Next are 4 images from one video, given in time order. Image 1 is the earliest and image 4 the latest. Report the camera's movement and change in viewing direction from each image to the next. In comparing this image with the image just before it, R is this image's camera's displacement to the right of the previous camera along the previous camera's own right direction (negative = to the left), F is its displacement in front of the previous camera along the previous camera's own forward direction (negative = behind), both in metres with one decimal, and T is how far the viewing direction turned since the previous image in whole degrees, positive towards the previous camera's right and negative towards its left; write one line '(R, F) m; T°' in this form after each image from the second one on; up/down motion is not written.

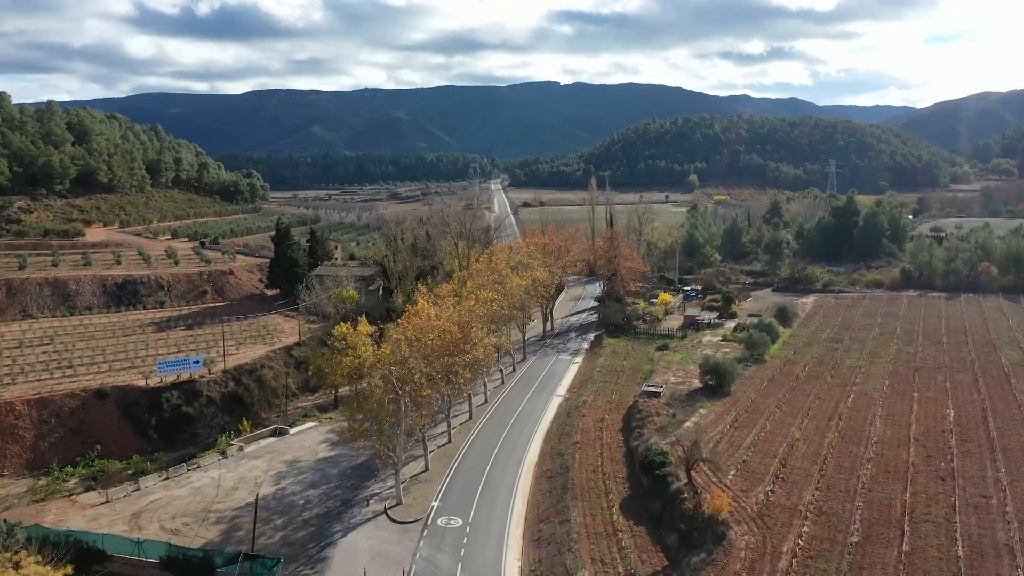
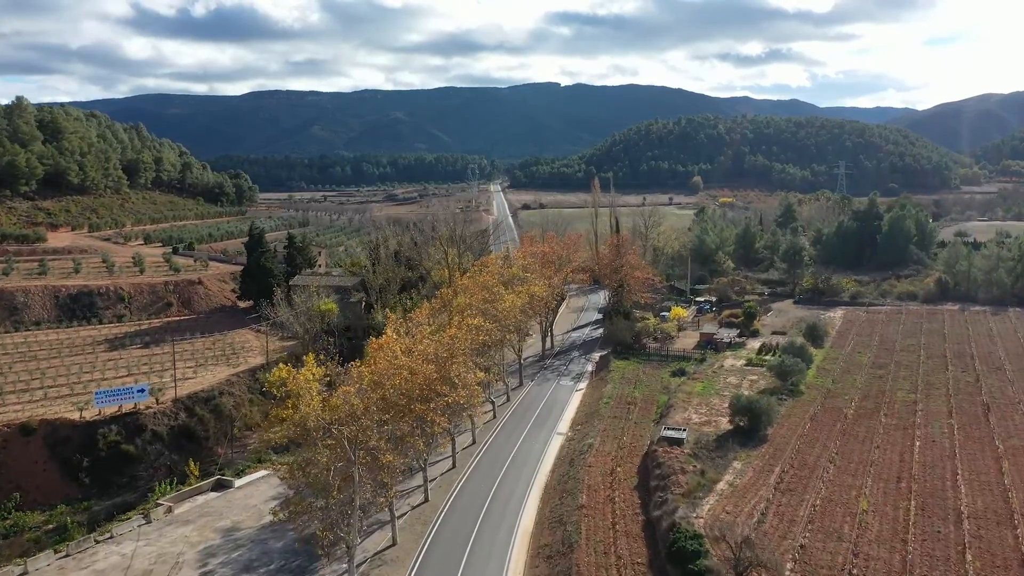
(+0.4, +6.4) m; 0°
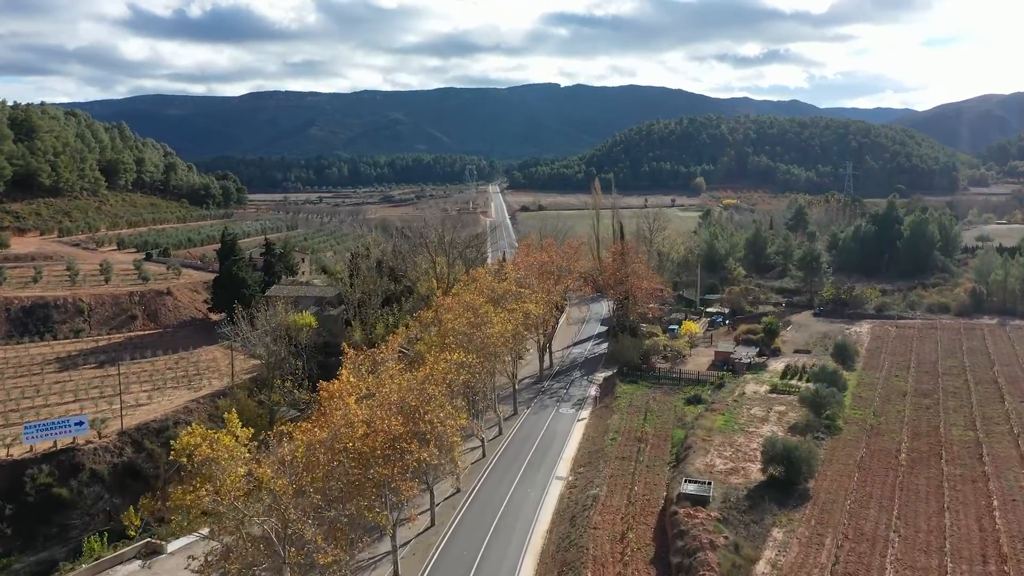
(+0.4, +5.2) m; 0°
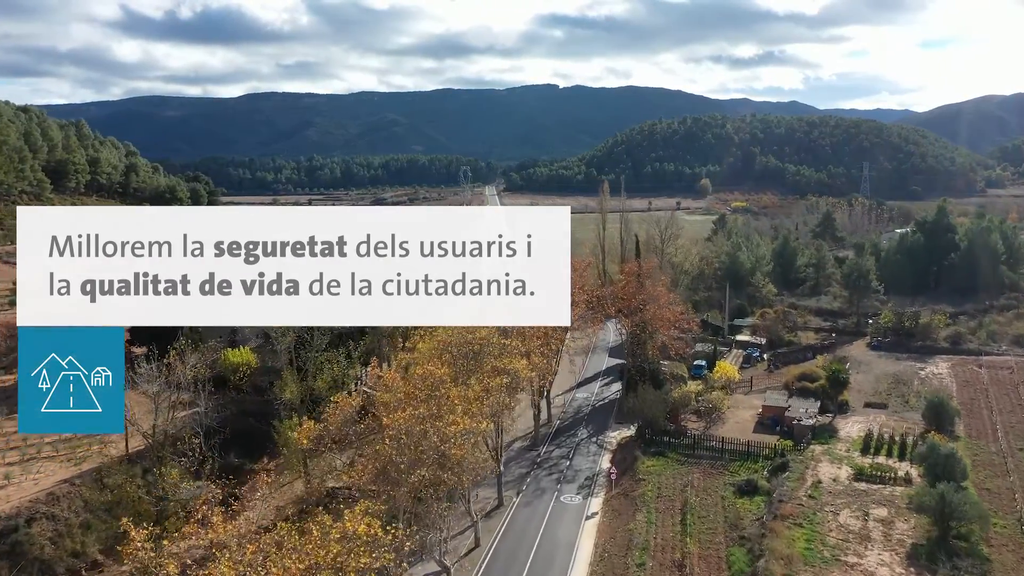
(+0.6, +11.0) m; 0°
